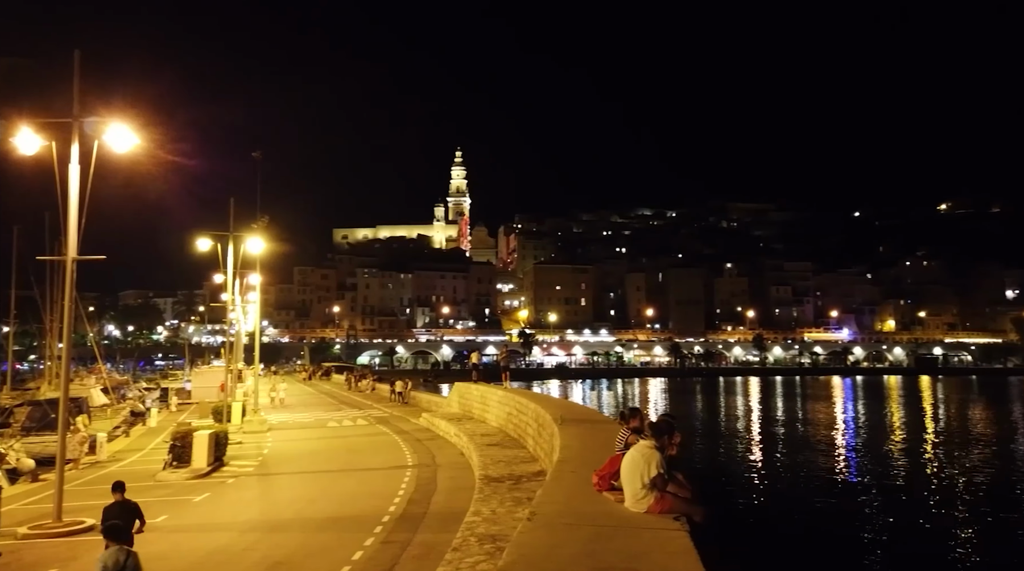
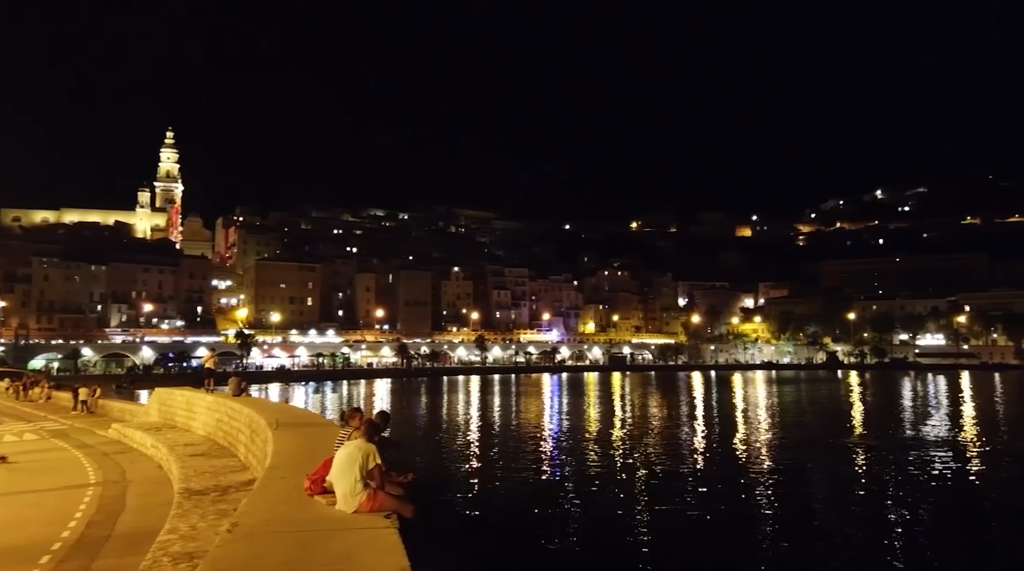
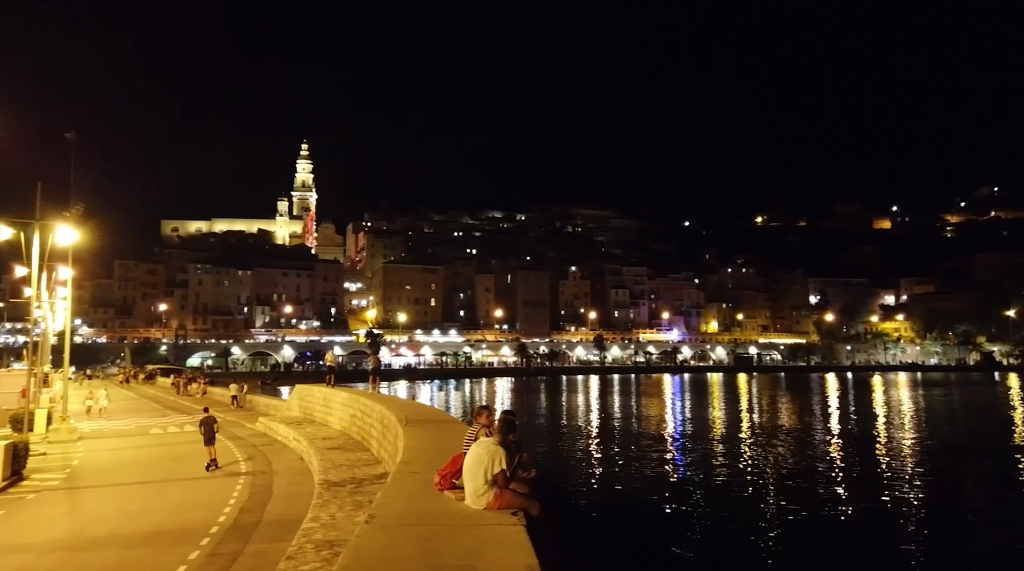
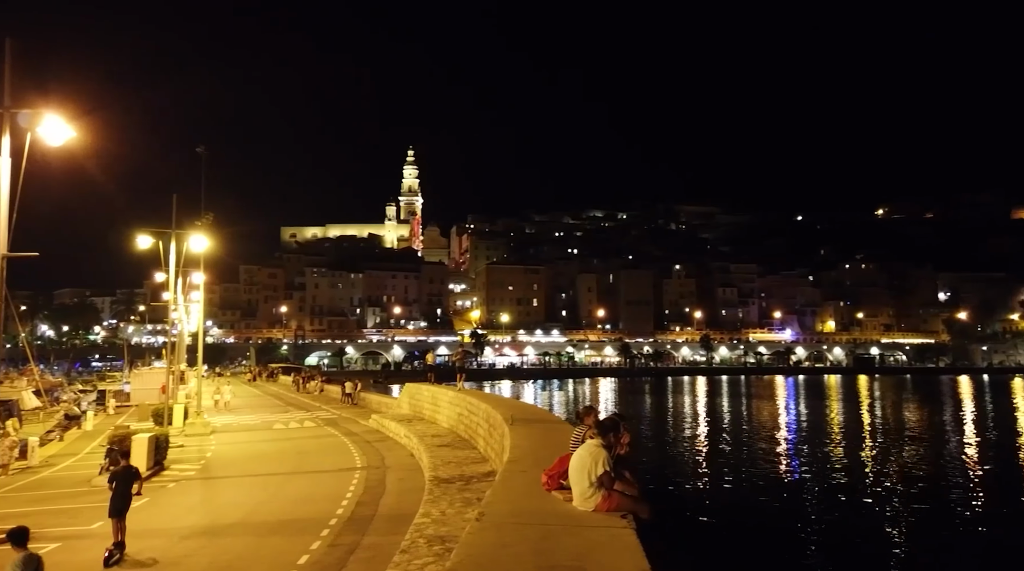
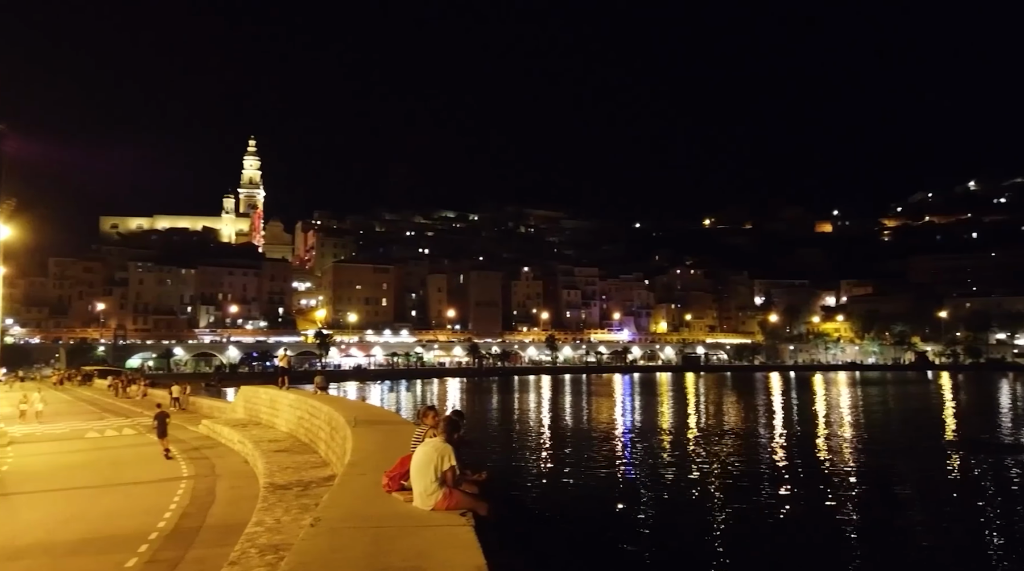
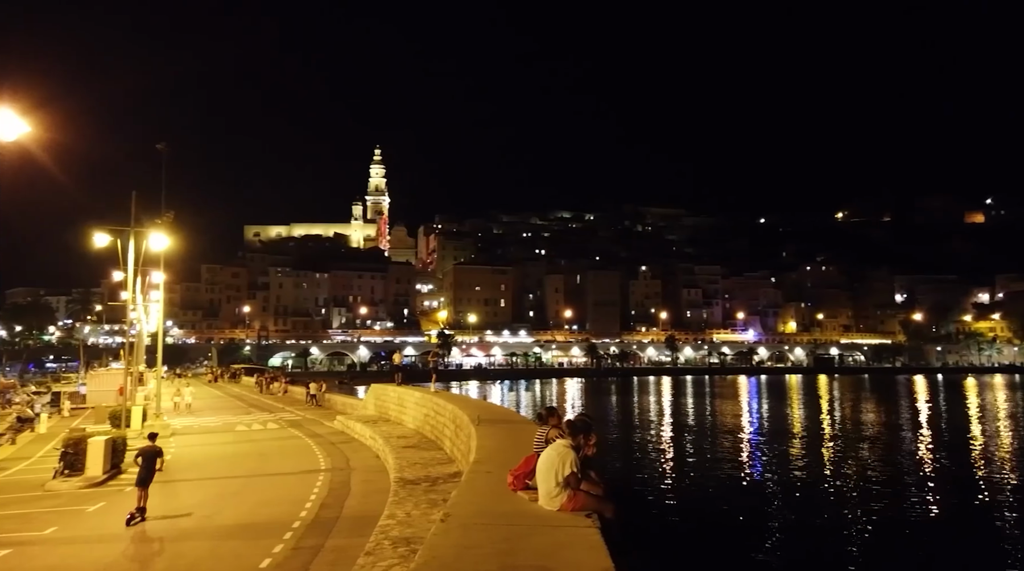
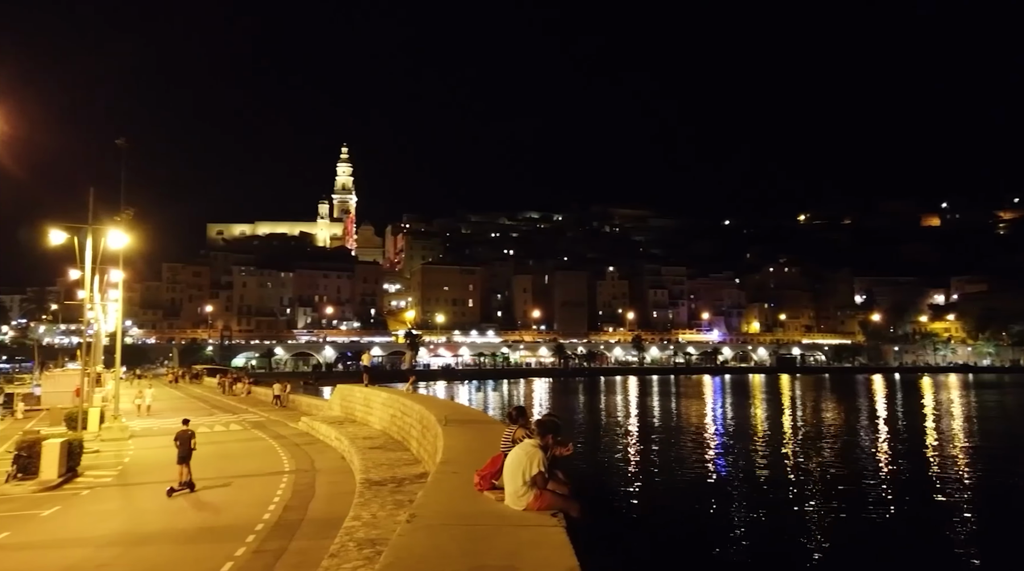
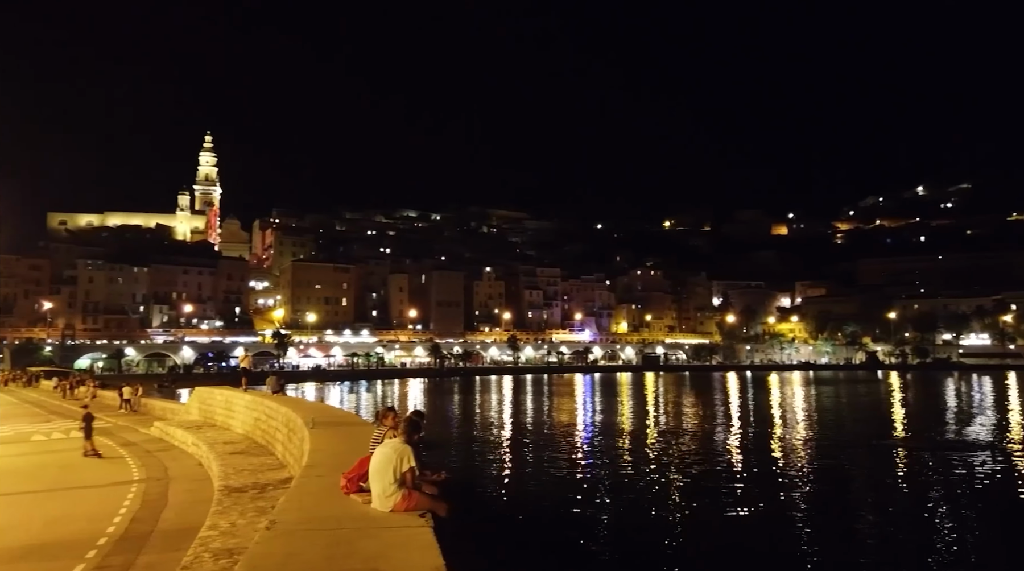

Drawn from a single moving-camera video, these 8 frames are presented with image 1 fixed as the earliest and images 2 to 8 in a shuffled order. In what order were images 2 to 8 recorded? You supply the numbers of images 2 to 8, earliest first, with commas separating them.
4, 6, 7, 3, 5, 8, 2
